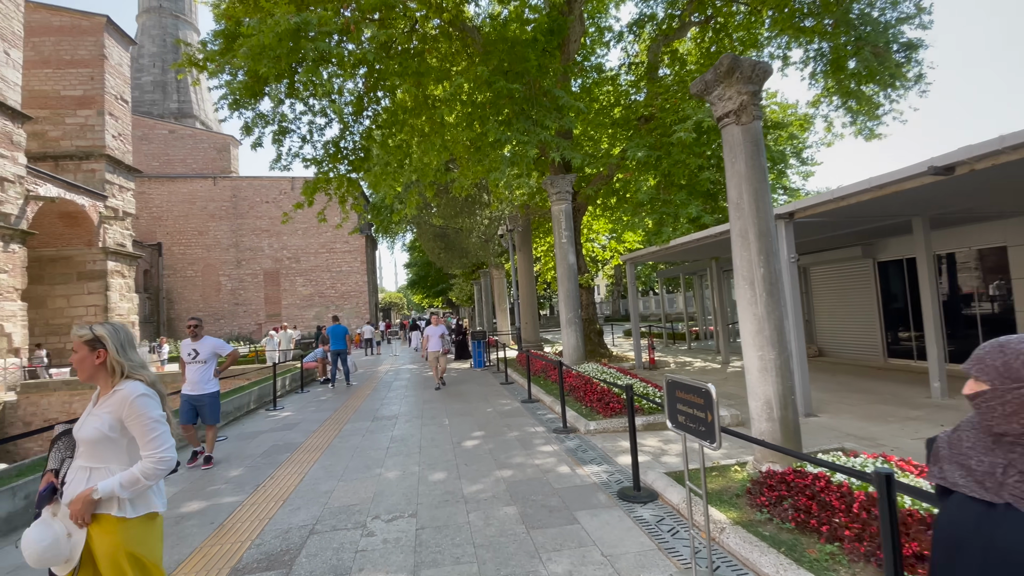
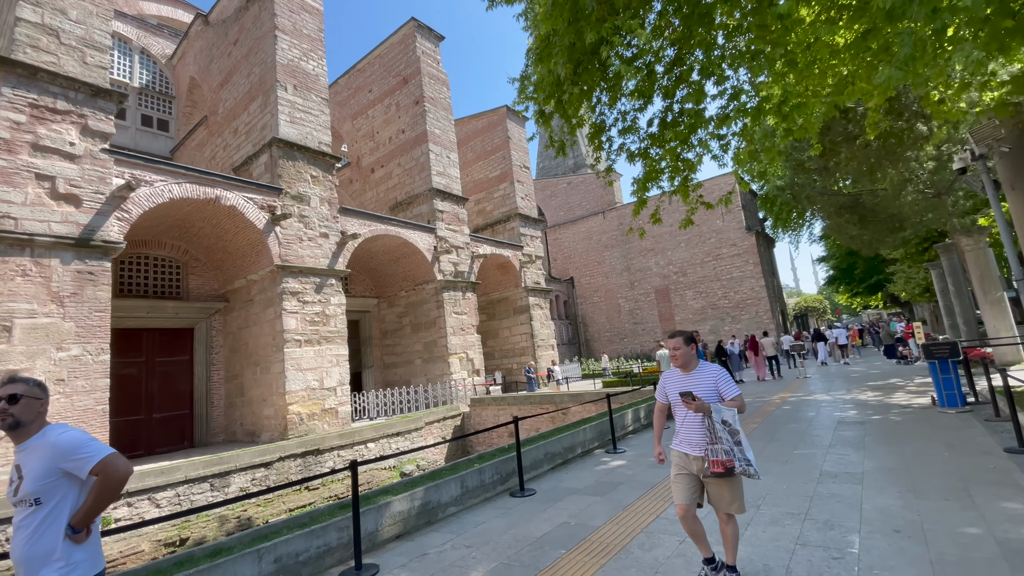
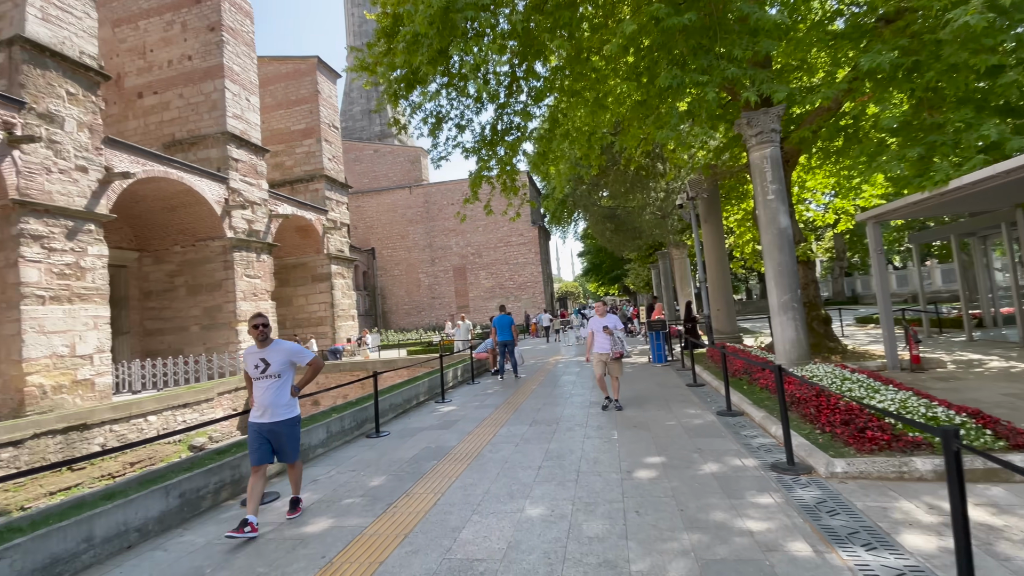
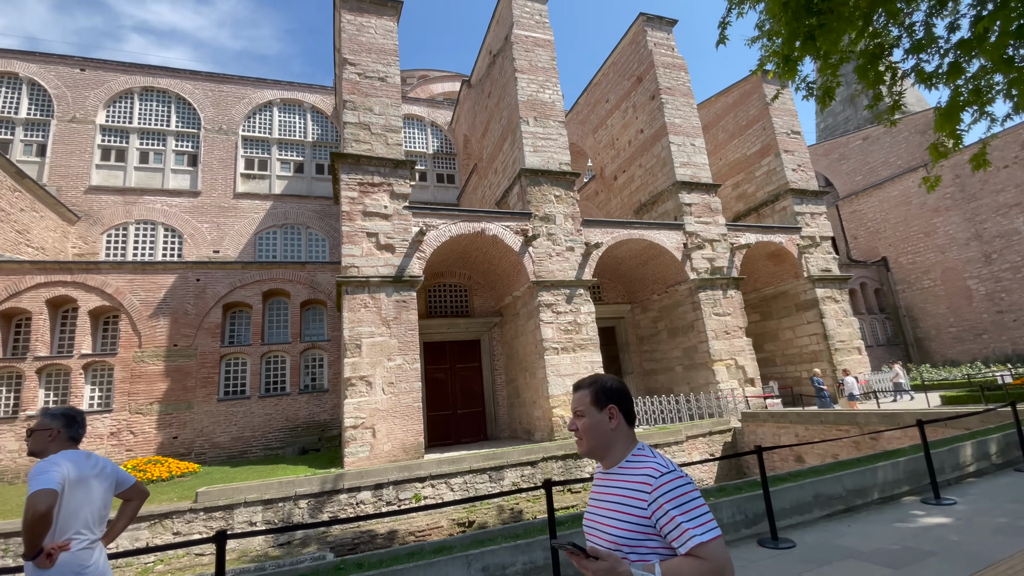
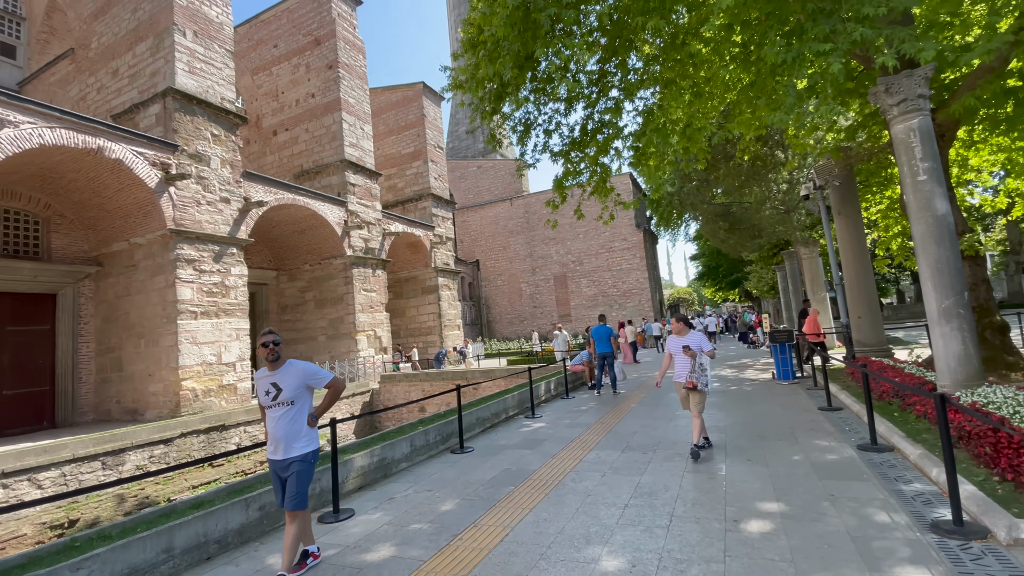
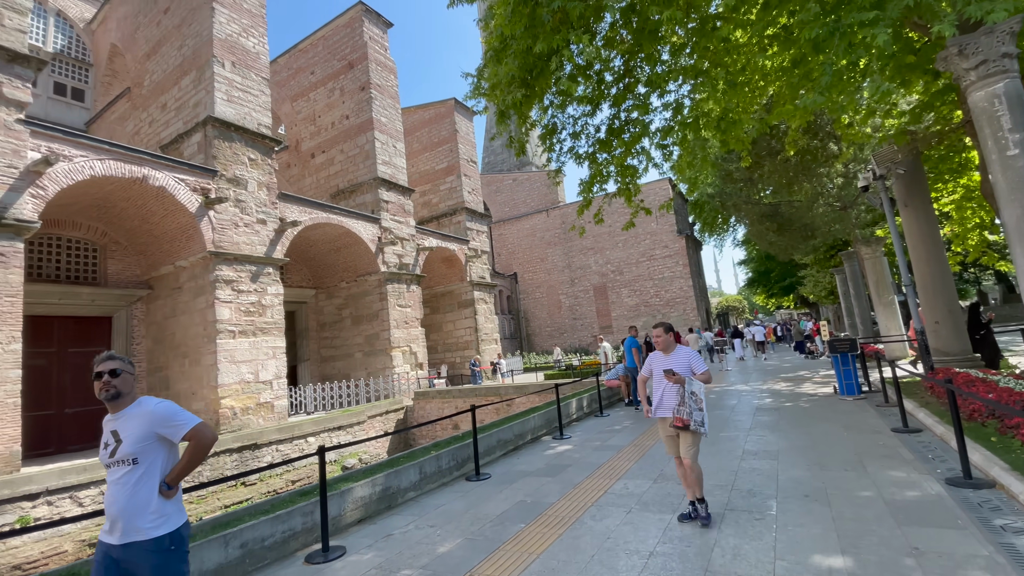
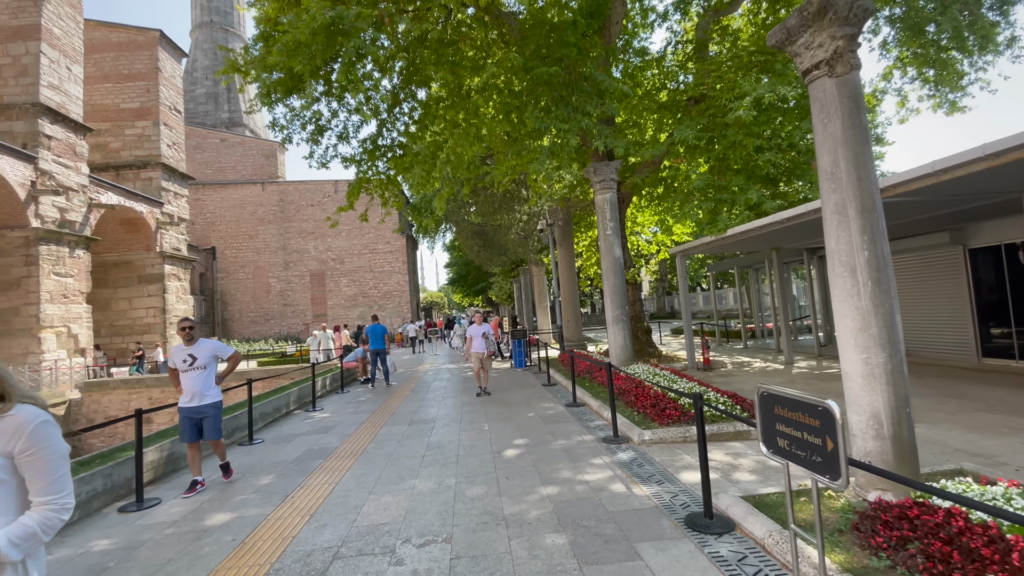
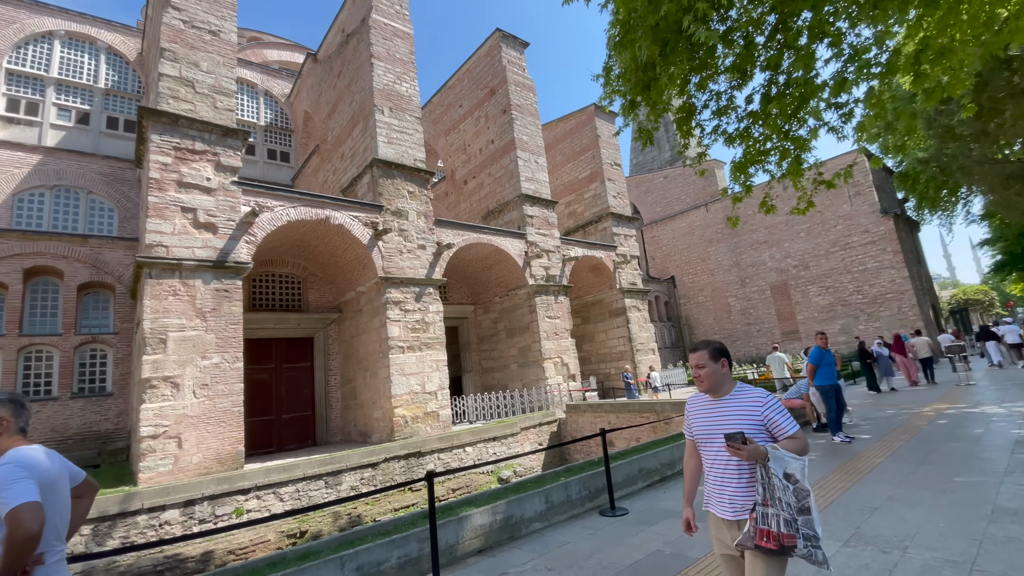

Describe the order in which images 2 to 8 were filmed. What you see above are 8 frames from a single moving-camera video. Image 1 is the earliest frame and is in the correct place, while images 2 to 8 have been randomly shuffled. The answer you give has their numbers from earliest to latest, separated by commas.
7, 3, 5, 6, 2, 8, 4
